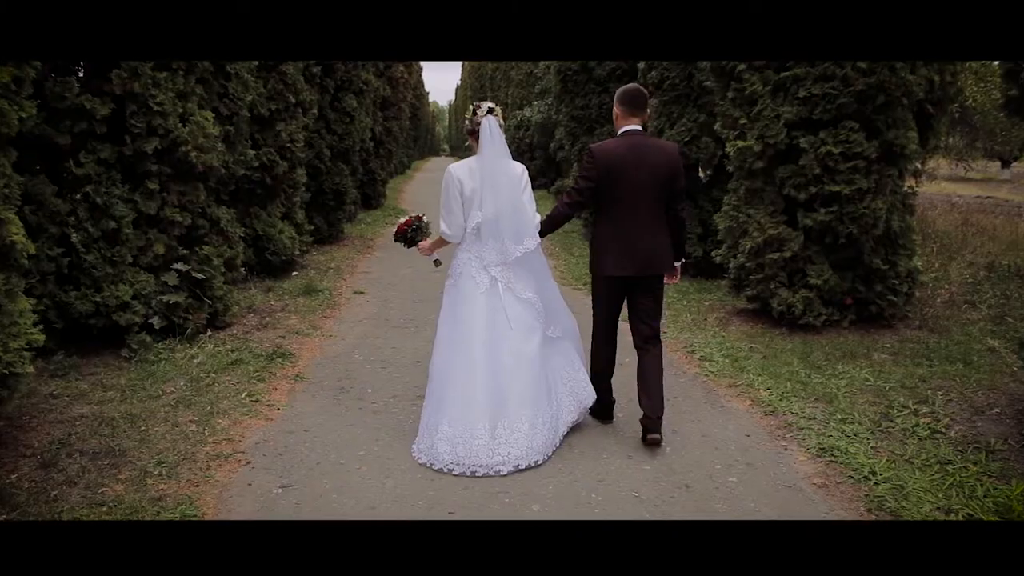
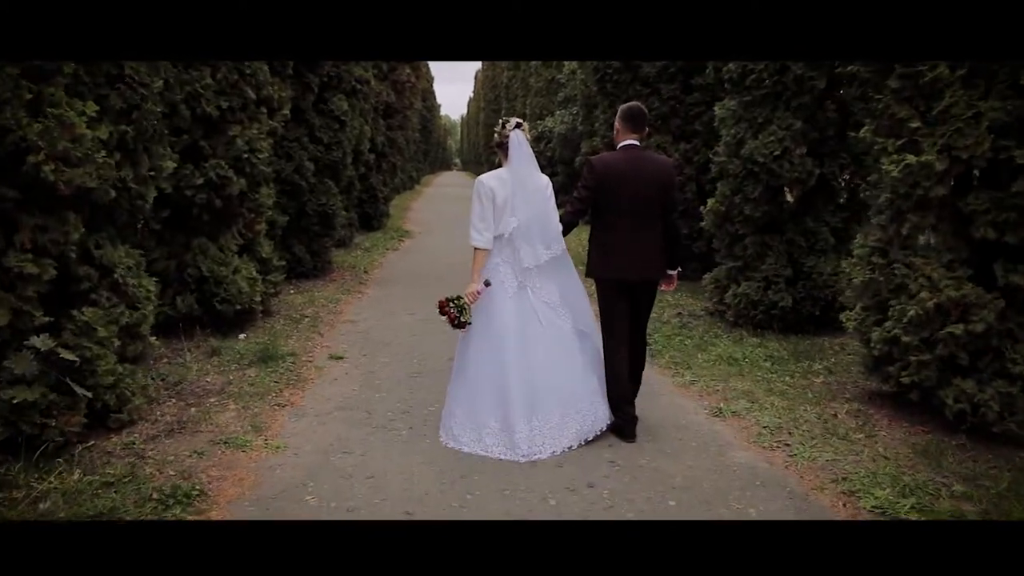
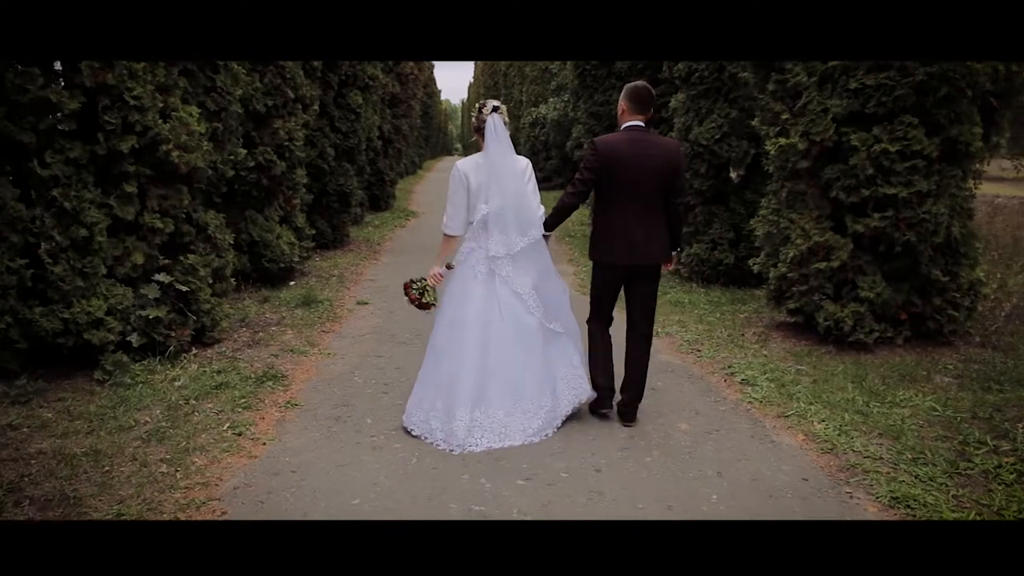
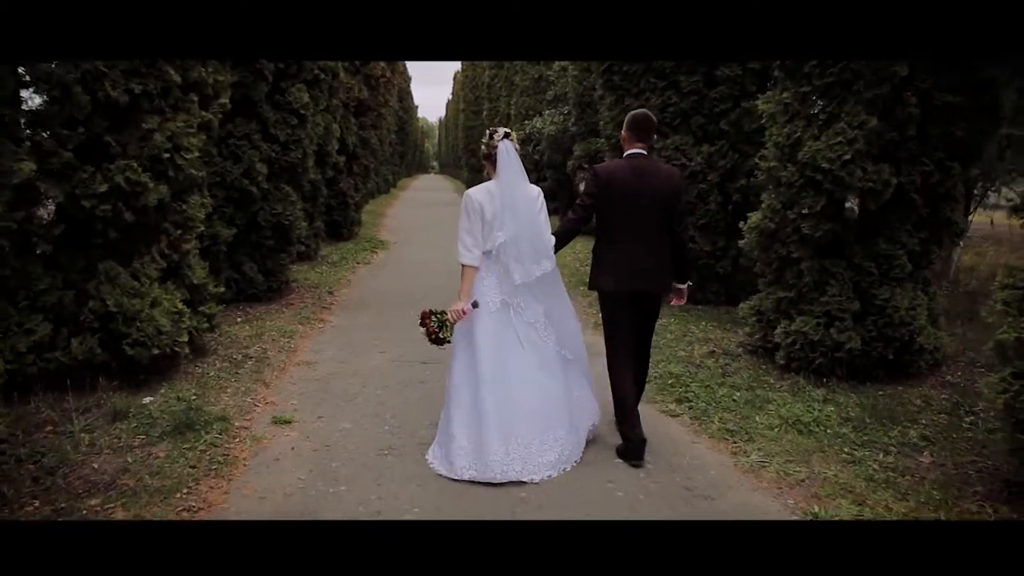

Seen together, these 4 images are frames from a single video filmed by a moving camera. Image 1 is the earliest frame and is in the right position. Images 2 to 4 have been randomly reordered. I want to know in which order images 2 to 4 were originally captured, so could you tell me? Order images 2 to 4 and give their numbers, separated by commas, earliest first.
3, 2, 4
